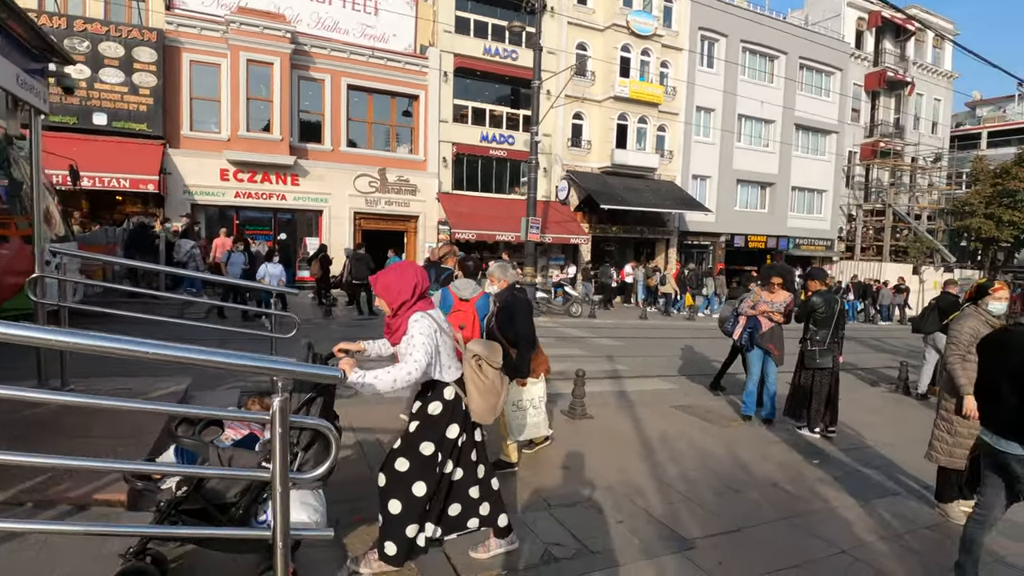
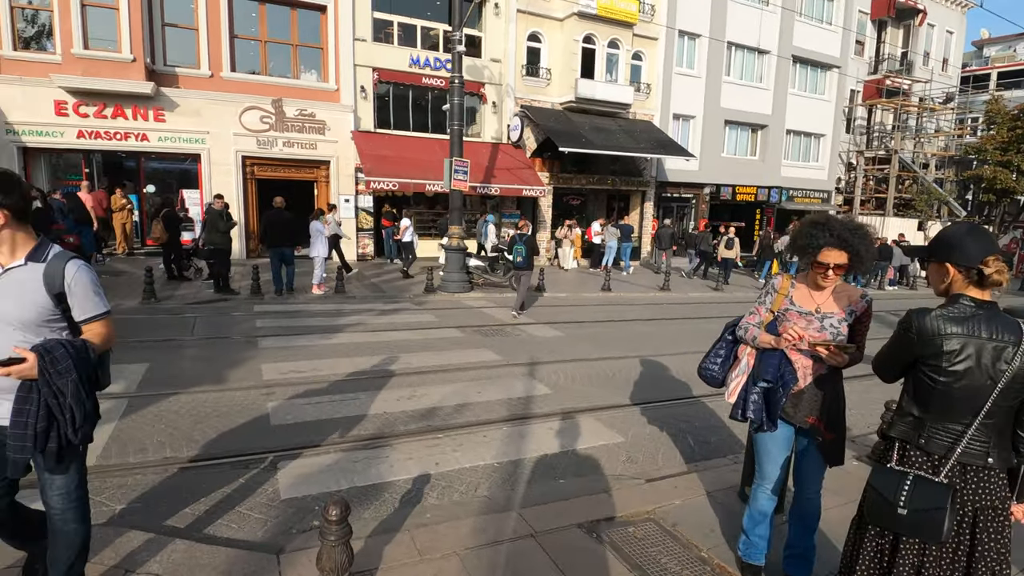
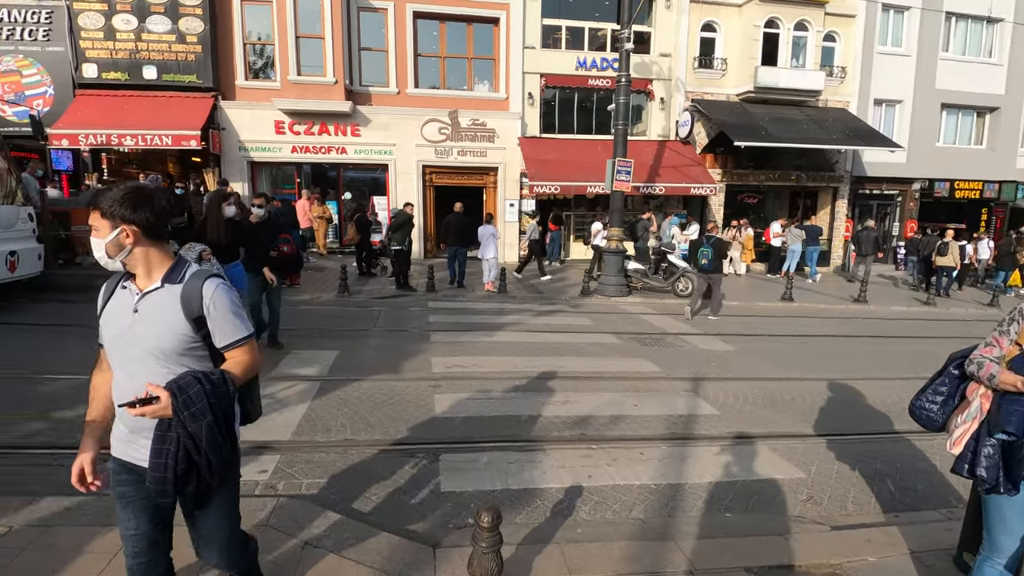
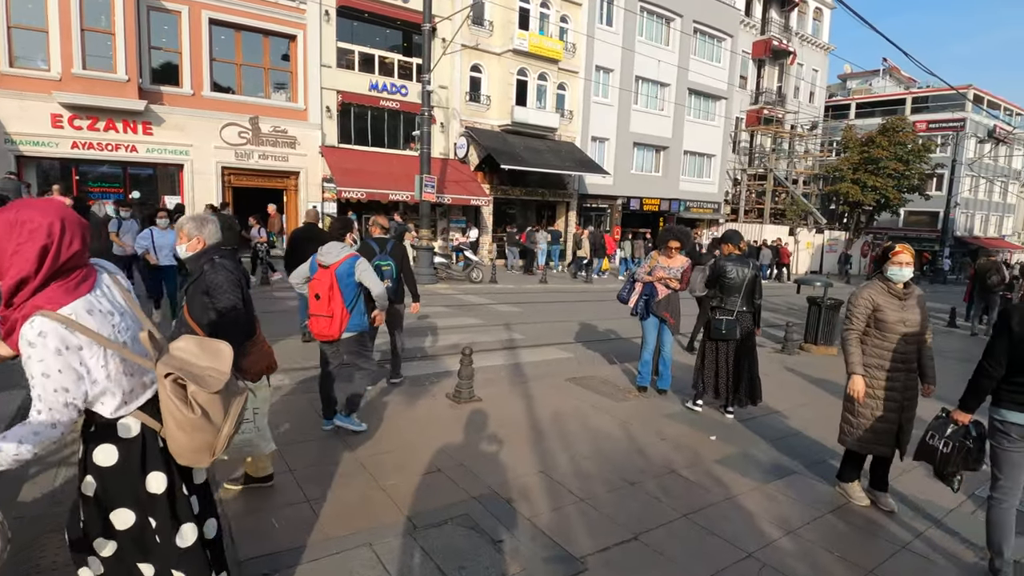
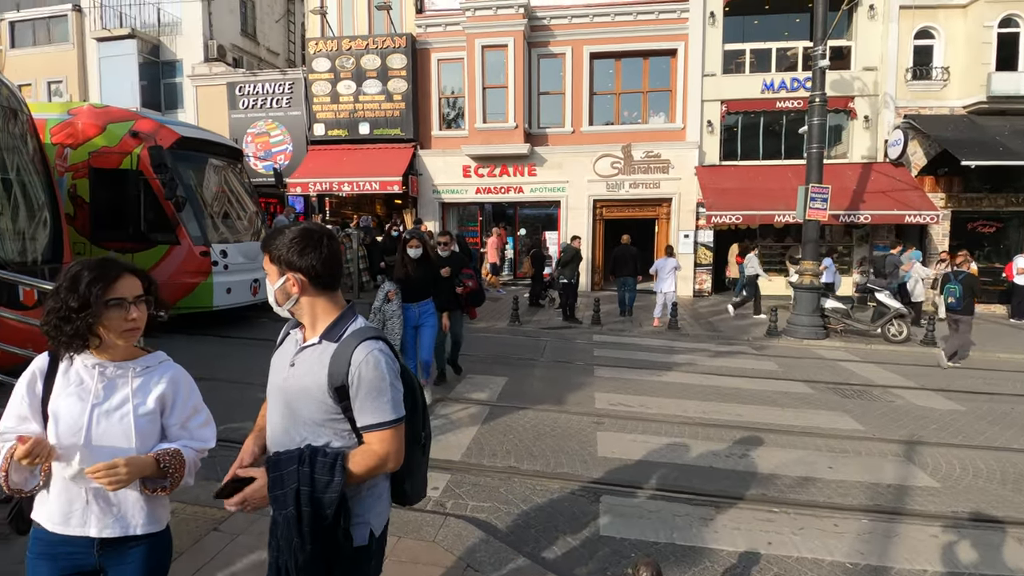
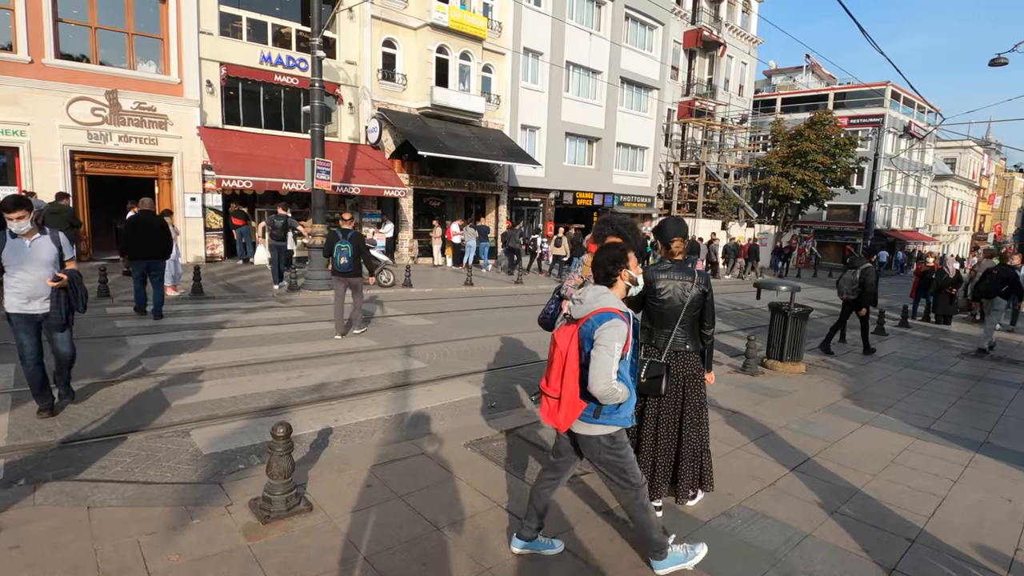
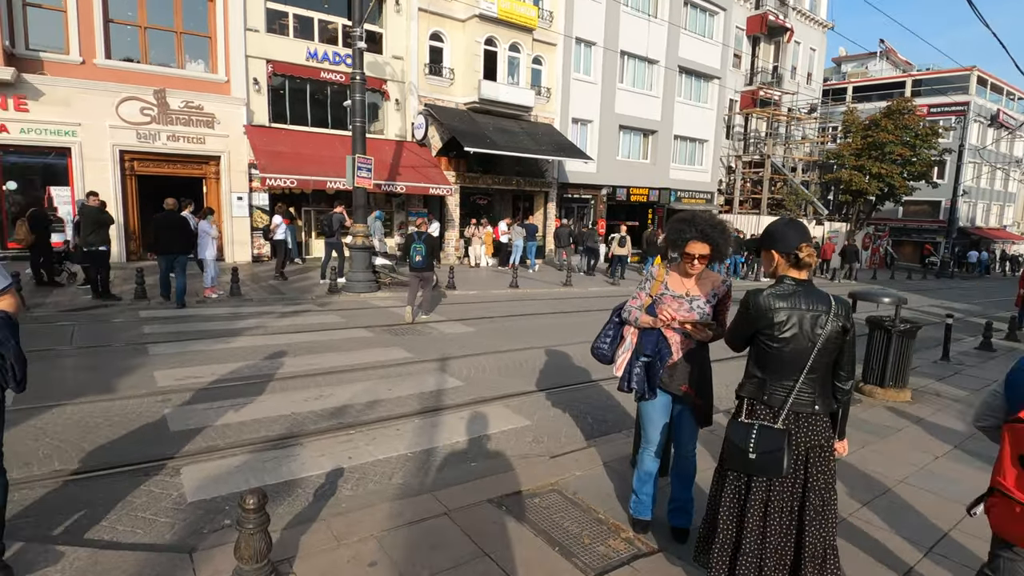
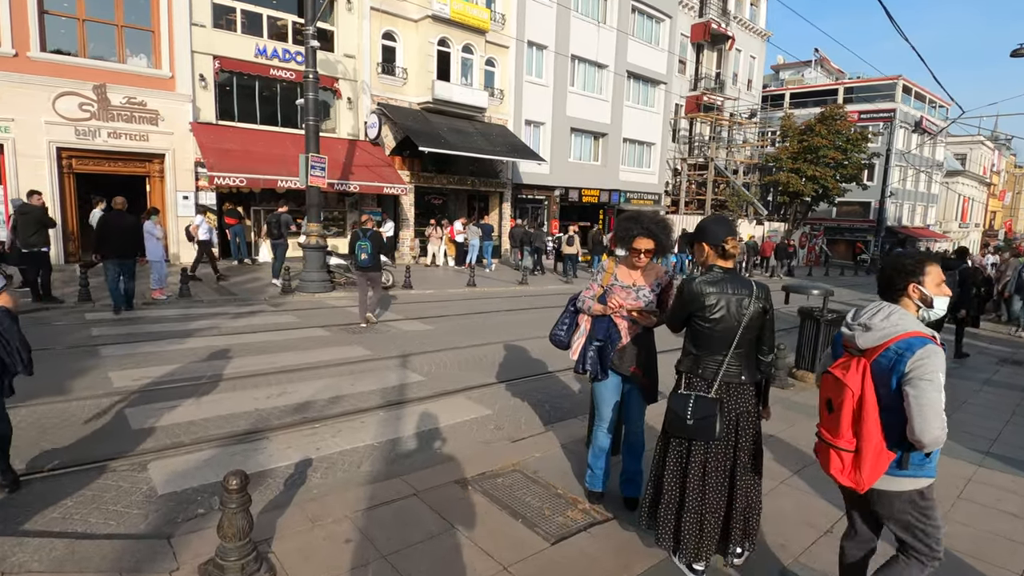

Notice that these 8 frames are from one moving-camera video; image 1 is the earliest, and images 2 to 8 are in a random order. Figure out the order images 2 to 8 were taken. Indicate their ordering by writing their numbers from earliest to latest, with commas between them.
4, 6, 8, 7, 2, 3, 5
